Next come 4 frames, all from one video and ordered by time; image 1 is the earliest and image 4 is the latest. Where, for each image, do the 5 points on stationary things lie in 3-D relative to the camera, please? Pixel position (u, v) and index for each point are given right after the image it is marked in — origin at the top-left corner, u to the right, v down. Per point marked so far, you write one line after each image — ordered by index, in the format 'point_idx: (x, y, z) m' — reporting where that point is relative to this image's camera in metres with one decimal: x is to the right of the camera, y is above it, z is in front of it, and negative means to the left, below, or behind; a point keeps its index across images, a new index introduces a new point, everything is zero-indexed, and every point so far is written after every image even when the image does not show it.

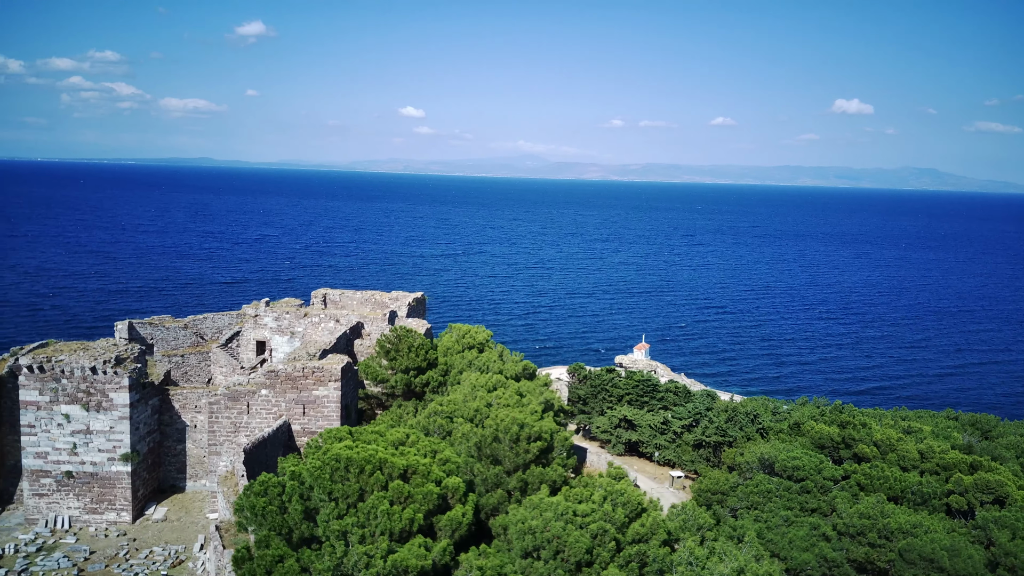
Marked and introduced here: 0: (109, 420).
0: (-9.8, -3.2, +17.0) m
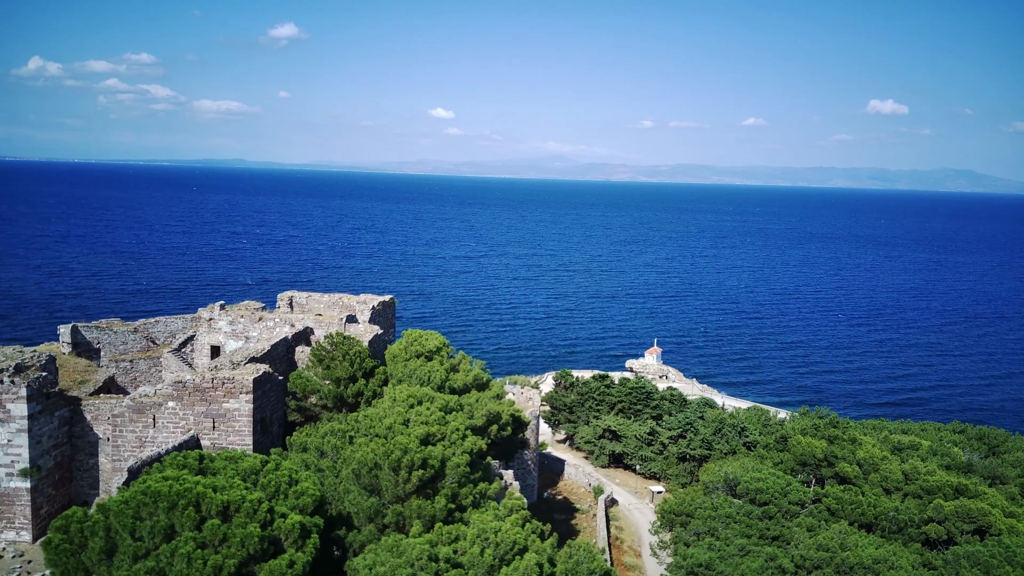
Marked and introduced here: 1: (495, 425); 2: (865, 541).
0: (-11.5, -3.3, +16.0) m
1: (-0.5, -3.9, +19.7) m
2: (+8.7, -6.2, +17.1) m
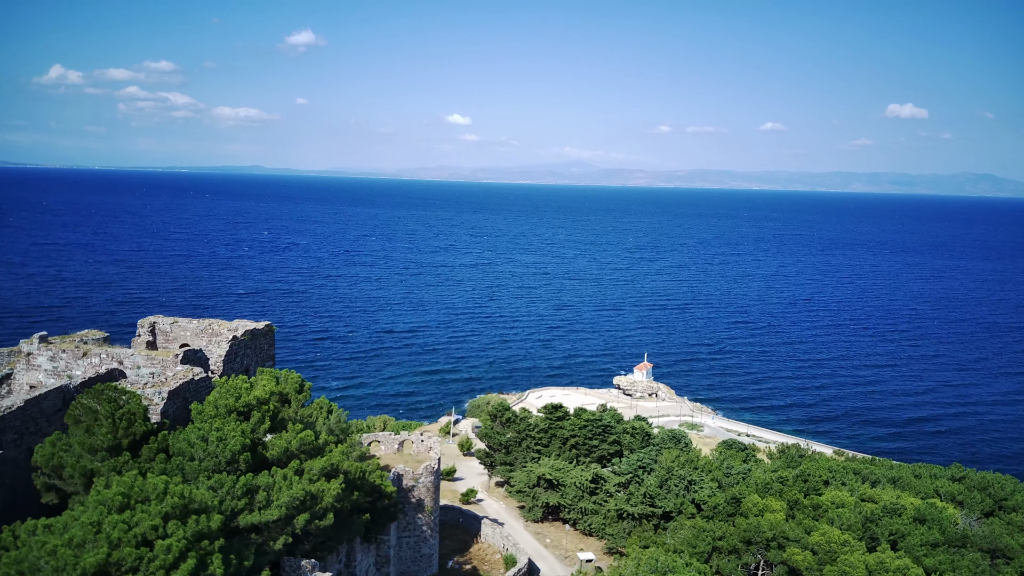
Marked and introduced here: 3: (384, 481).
0: (-15.4, -4.1, +11.3) m
1: (-4.3, -4.8, +14.8) m
2: (+4.8, -7.1, +11.9) m
3: (-3.4, -5.1, +18.6) m
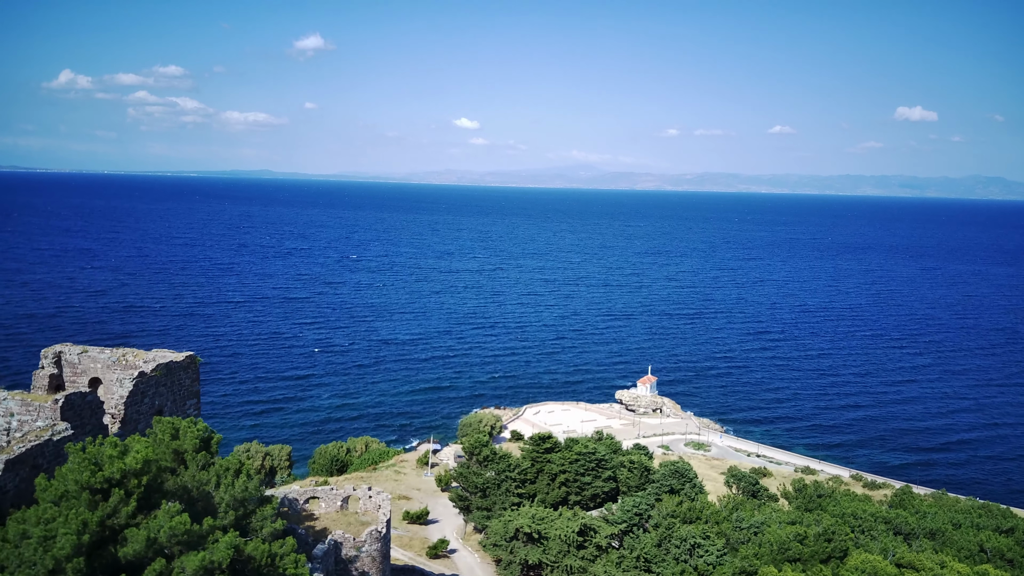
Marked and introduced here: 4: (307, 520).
0: (-16.6, -4.8, +7.5) m
1: (-5.4, -5.5, +10.8) m
2: (+3.7, -7.8, +7.9) m
3: (-4.5, -5.8, +14.6) m
4: (-5.6, -6.3, +19.1) m
